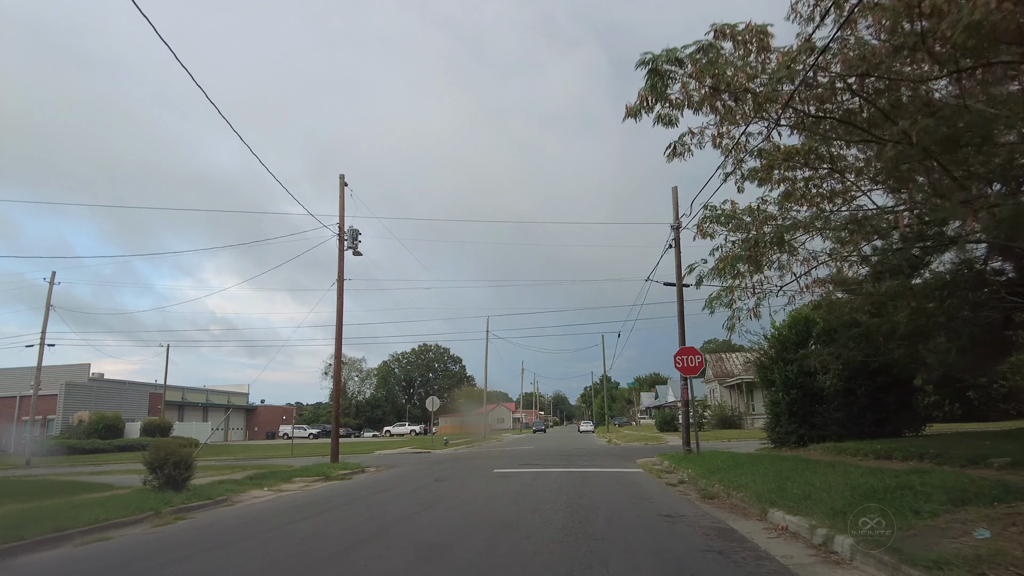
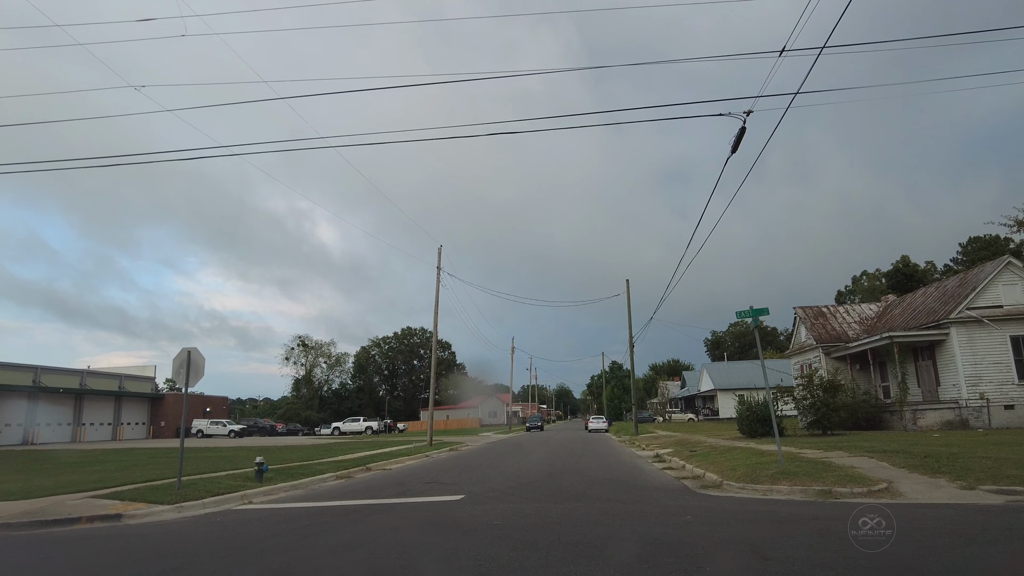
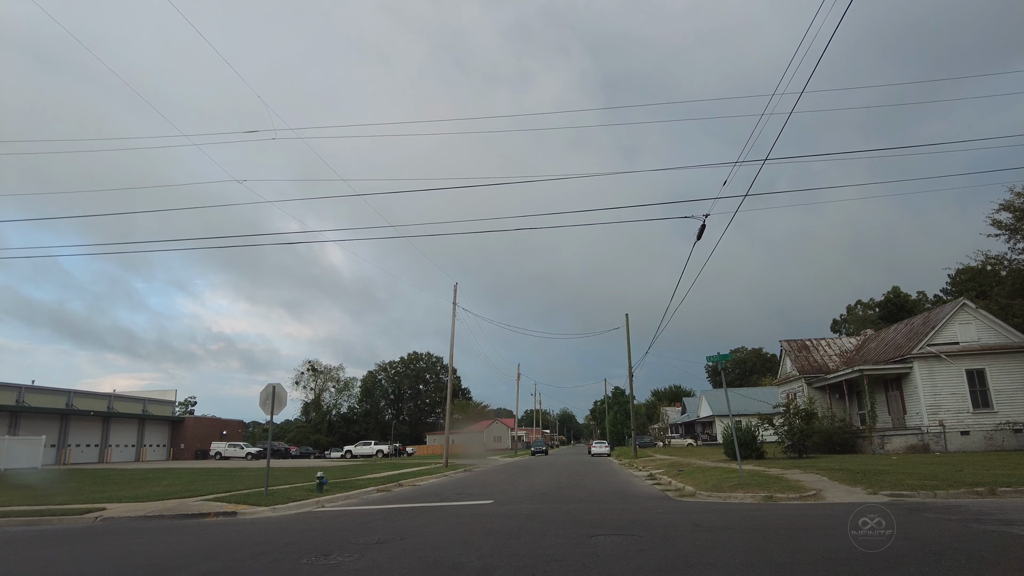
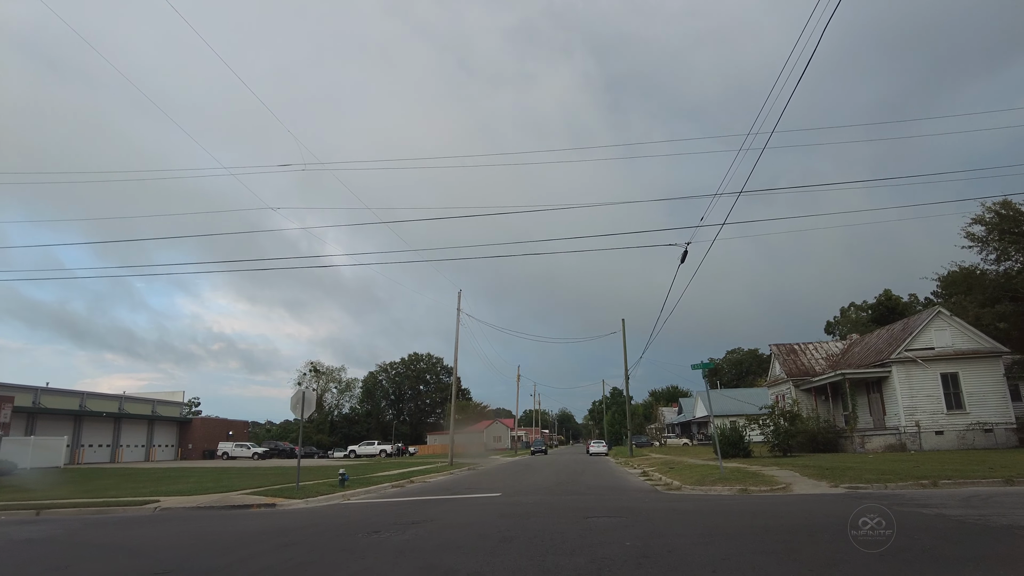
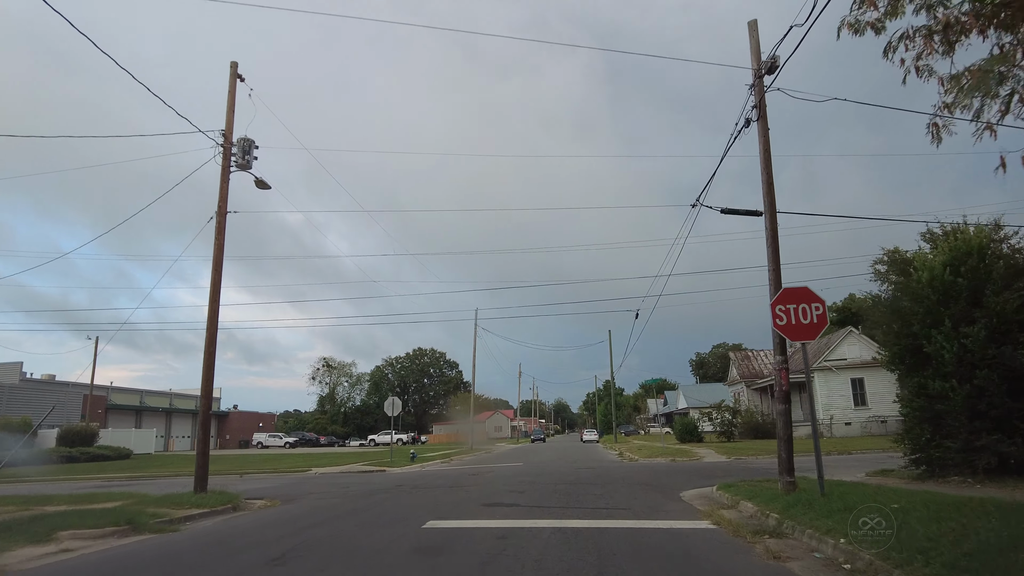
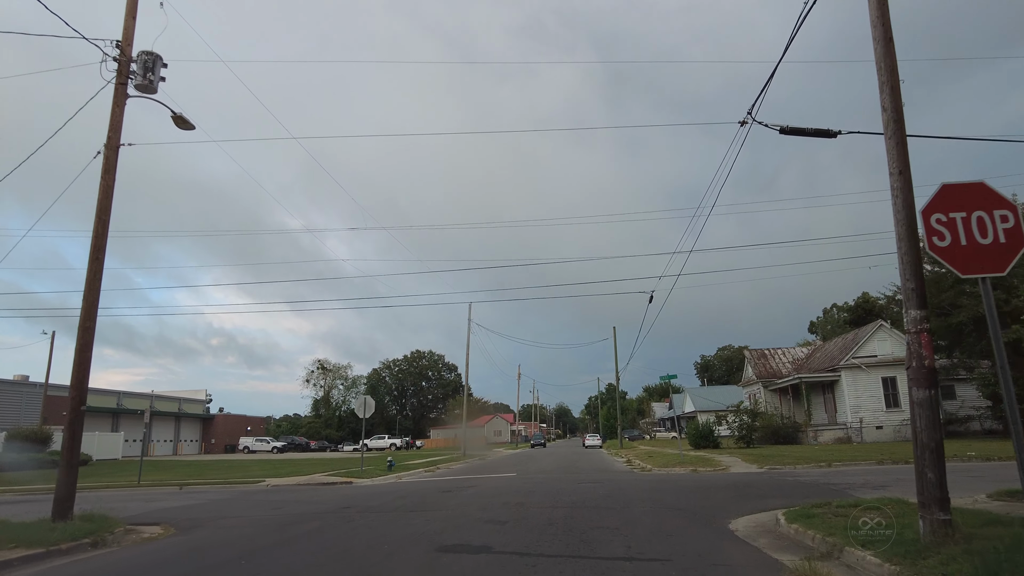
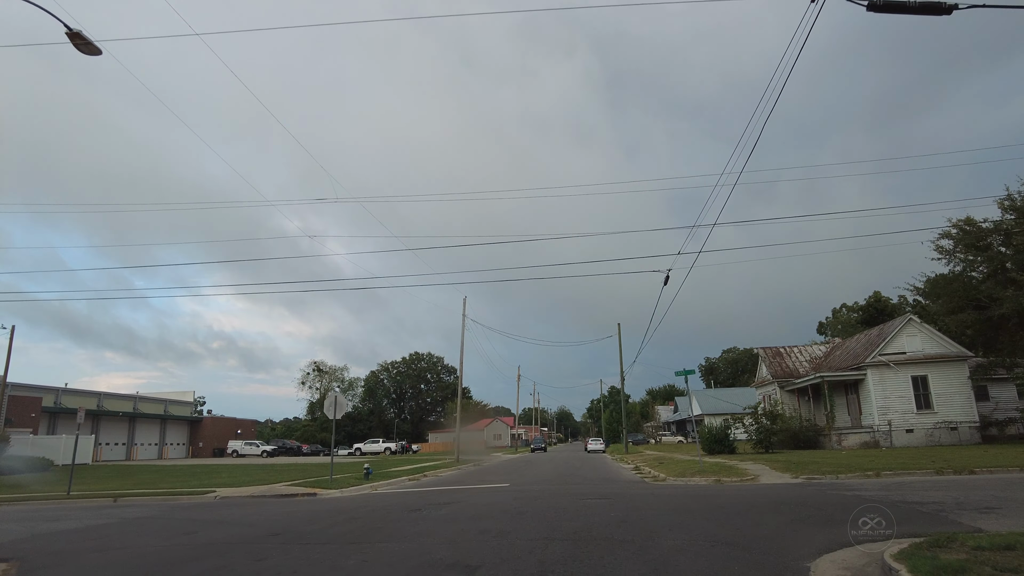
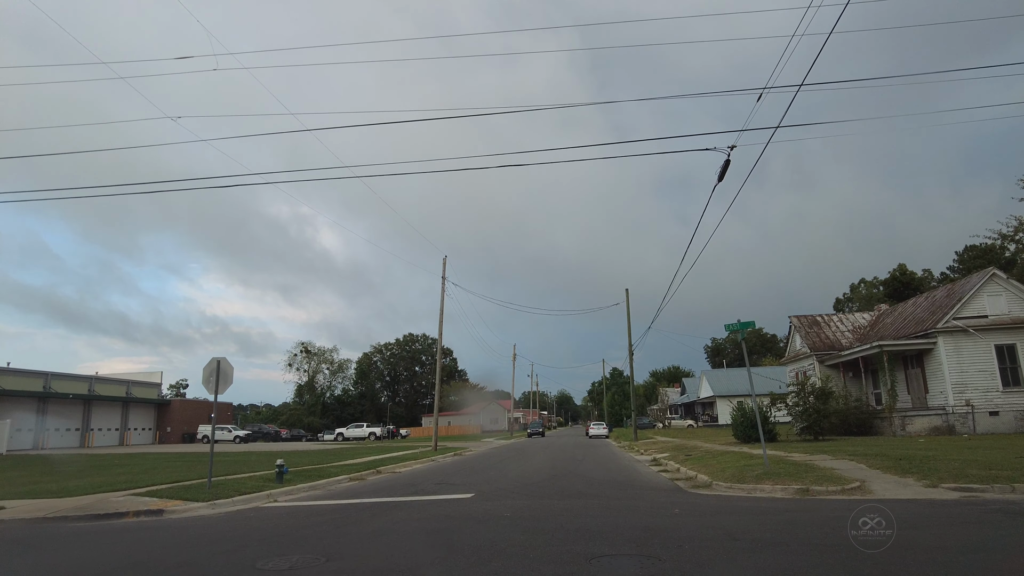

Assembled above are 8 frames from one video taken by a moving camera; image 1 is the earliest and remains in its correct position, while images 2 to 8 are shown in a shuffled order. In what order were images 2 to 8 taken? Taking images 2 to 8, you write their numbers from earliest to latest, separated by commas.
5, 6, 7, 4, 3, 8, 2
